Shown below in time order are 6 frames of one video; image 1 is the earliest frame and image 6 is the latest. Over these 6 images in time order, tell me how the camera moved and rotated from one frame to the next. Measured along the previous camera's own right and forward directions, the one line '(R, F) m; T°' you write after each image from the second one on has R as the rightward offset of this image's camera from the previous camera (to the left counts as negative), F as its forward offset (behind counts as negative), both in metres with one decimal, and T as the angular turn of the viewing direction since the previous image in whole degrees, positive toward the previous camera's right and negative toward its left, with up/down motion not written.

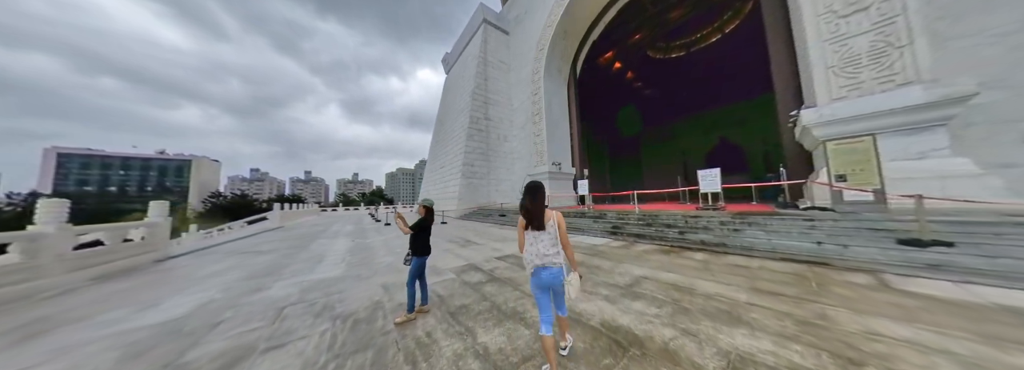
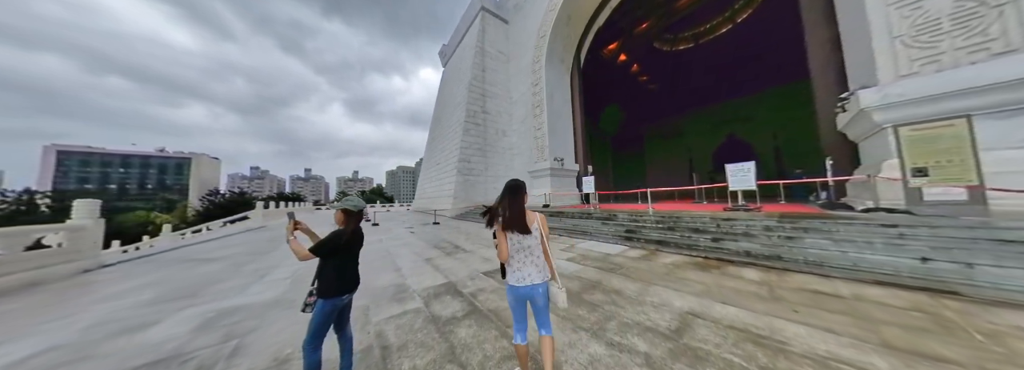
(+0.1, +0.7) m; 0°
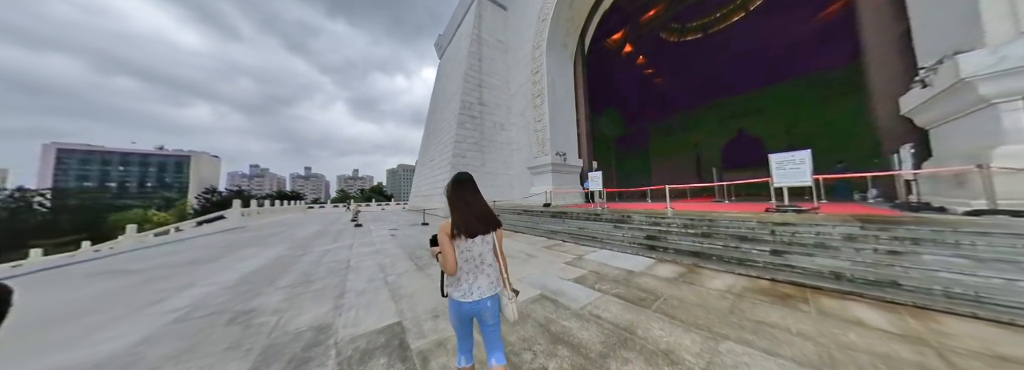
(+0.1, +0.8) m; 0°
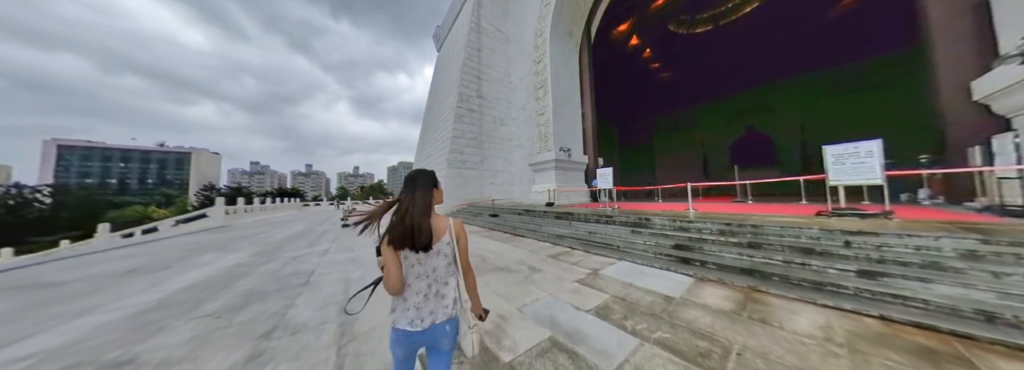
(0.0, +0.6) m; 0°
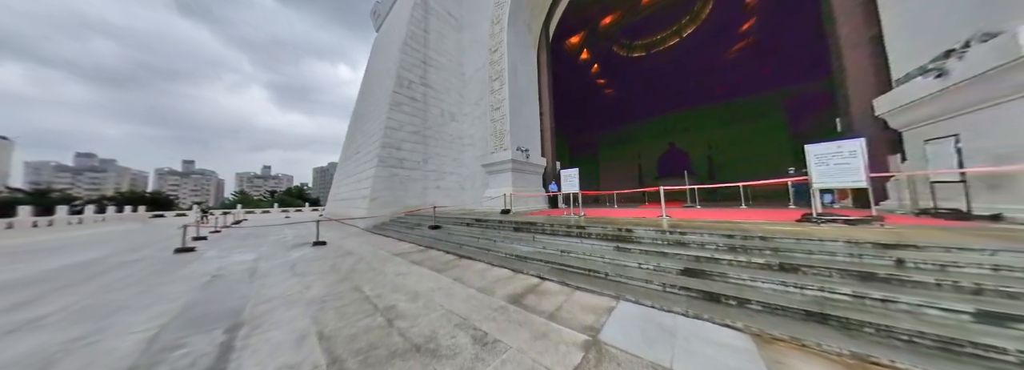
(+0.1, +1.1) m; +13°
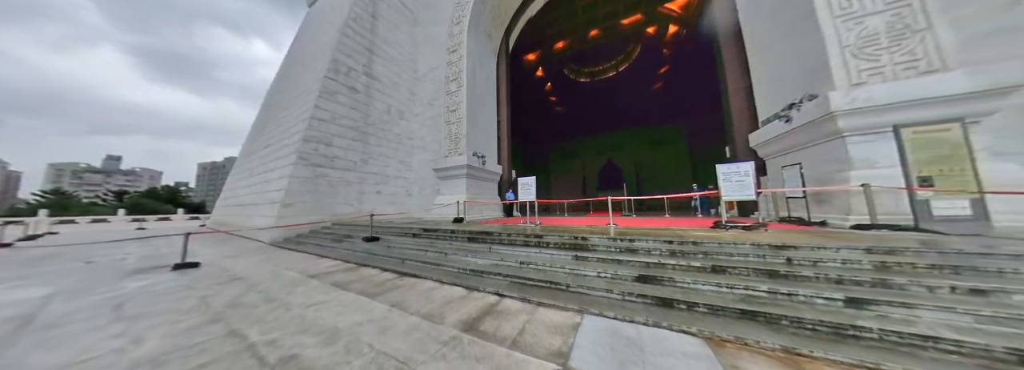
(0.0, +0.2) m; +13°
